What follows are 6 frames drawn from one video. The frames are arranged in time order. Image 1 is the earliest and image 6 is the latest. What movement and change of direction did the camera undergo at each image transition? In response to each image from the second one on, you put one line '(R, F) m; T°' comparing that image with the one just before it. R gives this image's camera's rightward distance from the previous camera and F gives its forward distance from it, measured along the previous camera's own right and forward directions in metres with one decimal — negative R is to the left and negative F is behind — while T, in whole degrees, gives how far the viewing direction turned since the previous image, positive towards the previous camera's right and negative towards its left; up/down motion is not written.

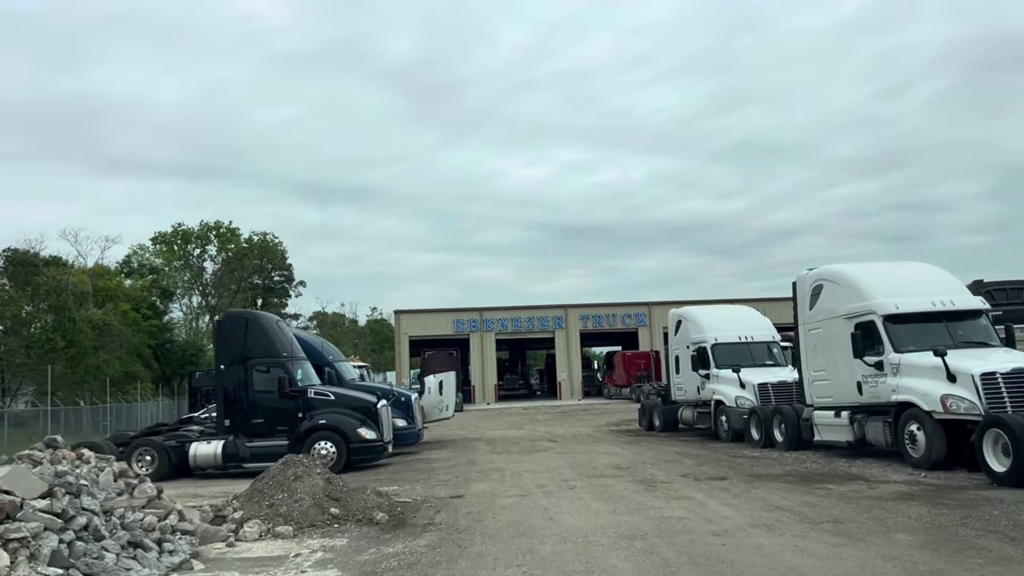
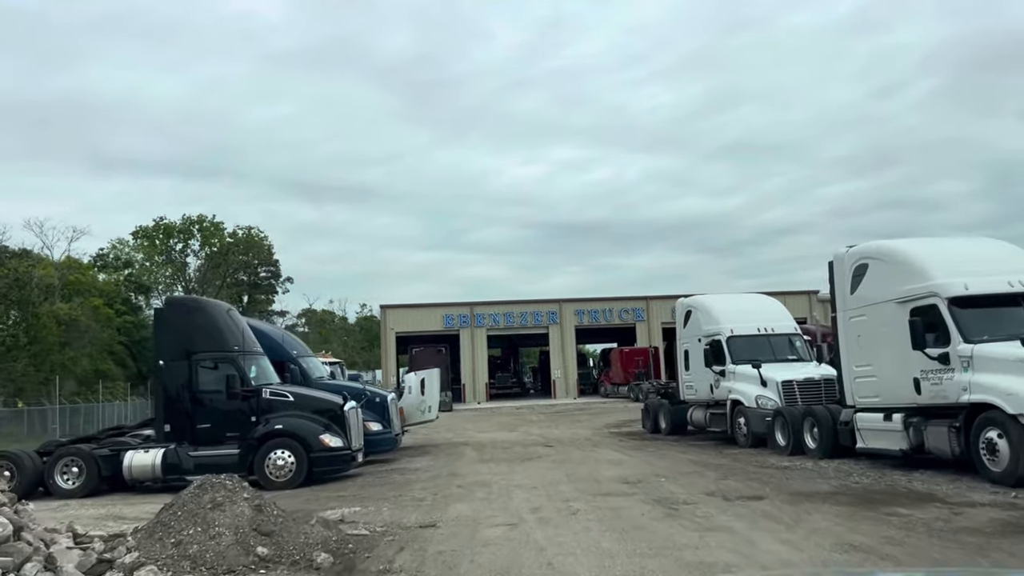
(+0.1, +2.3) m; 0°
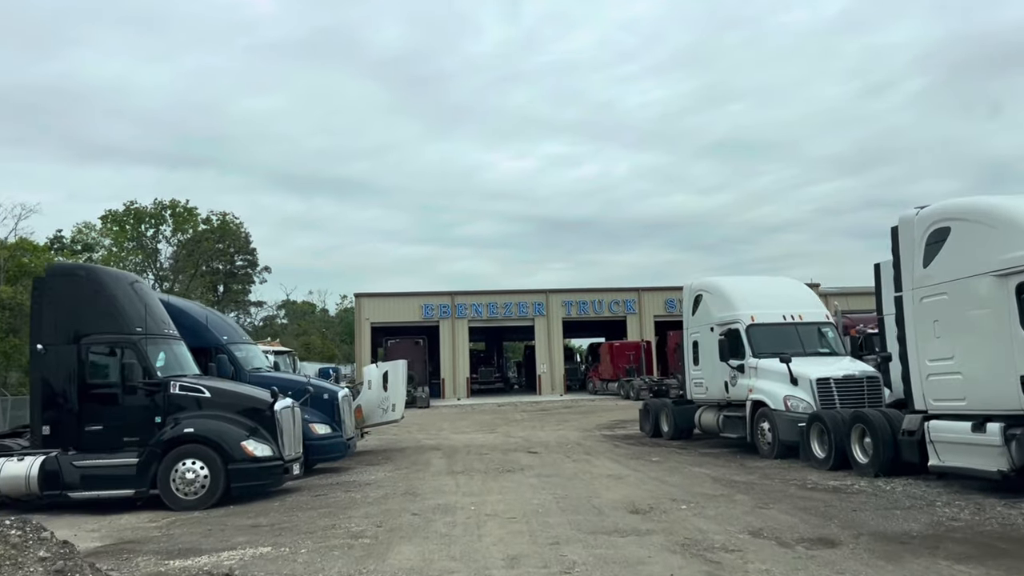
(+0.1, +3.0) m; +1°
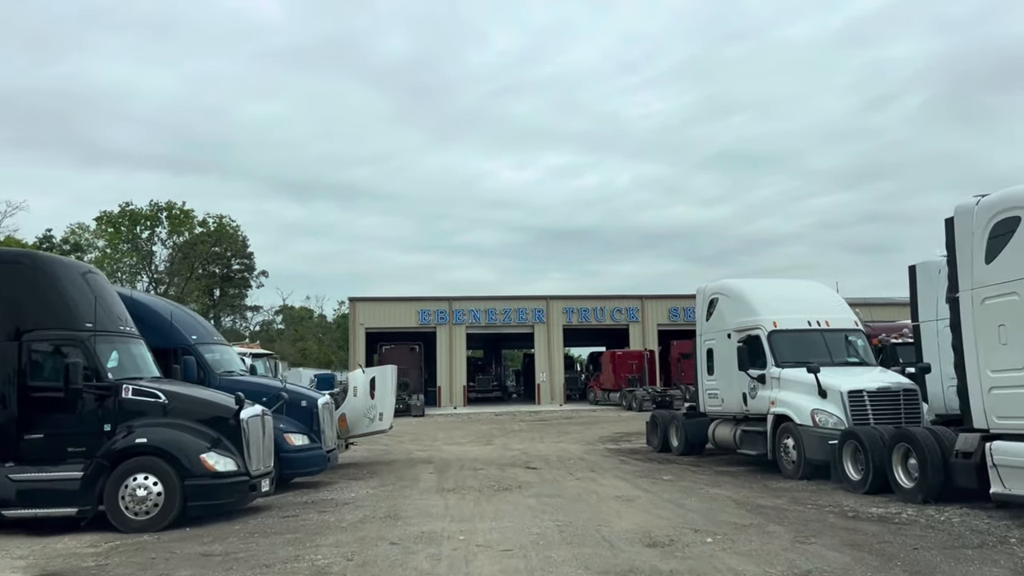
(0.0, +1.3) m; 0°
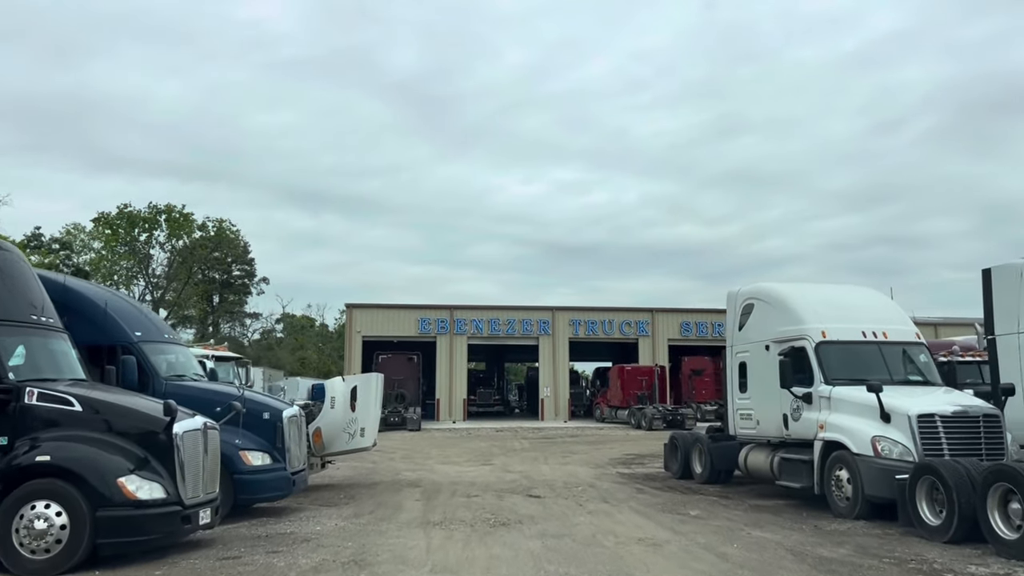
(0.0, +2.0) m; 0°
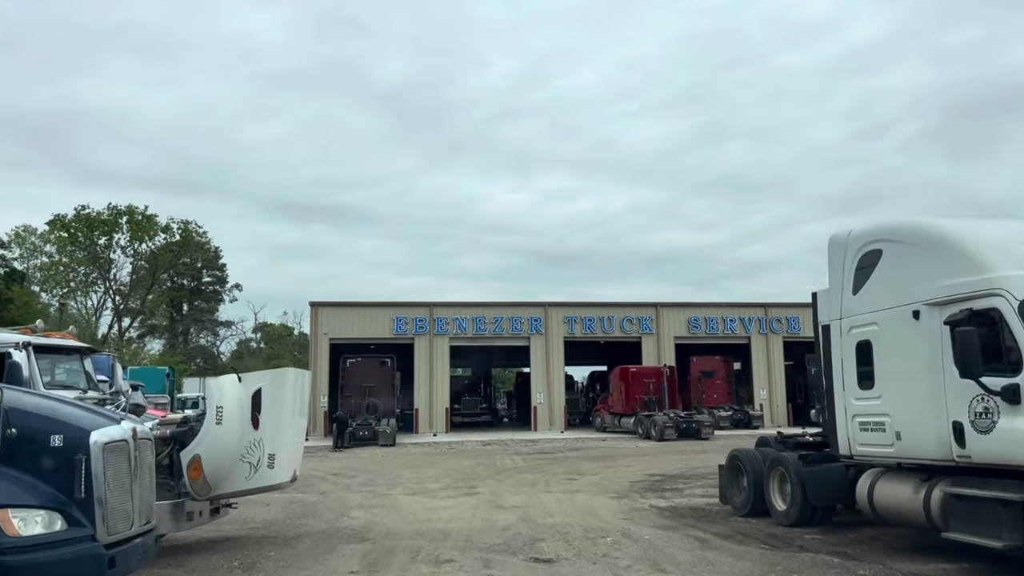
(-0.1, +4.8) m; +1°
